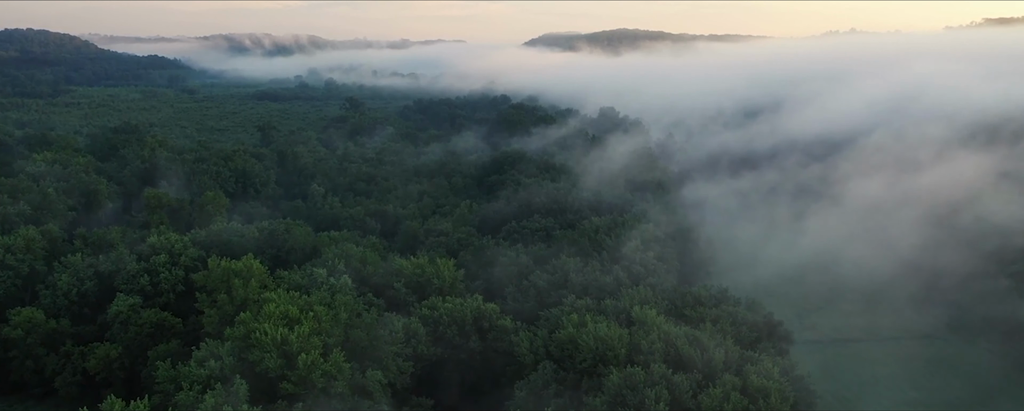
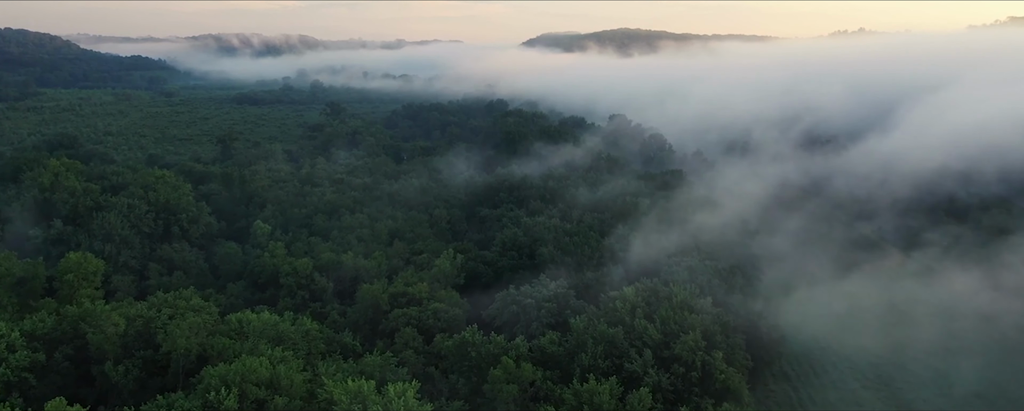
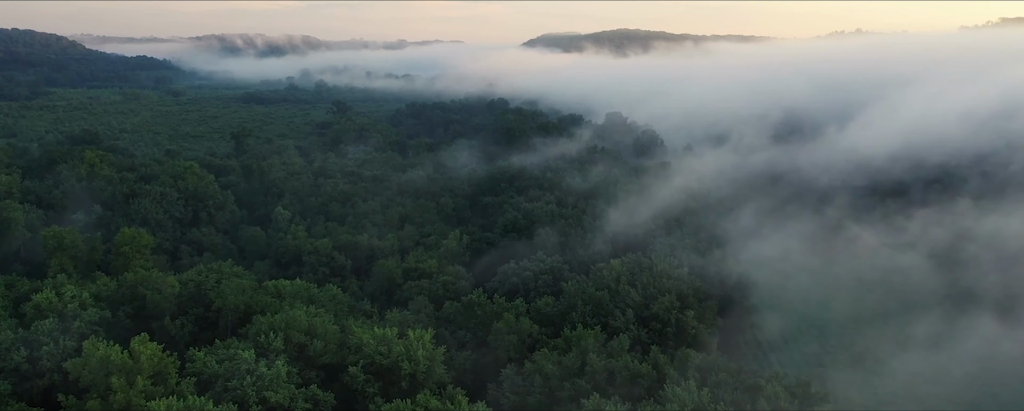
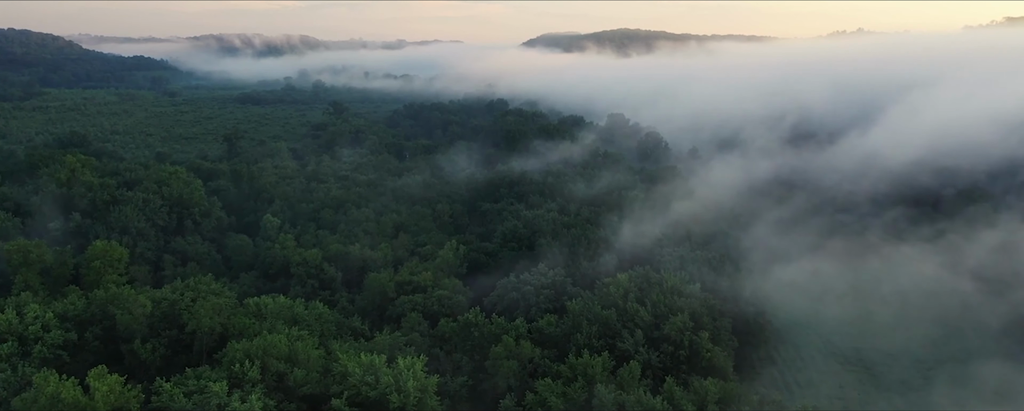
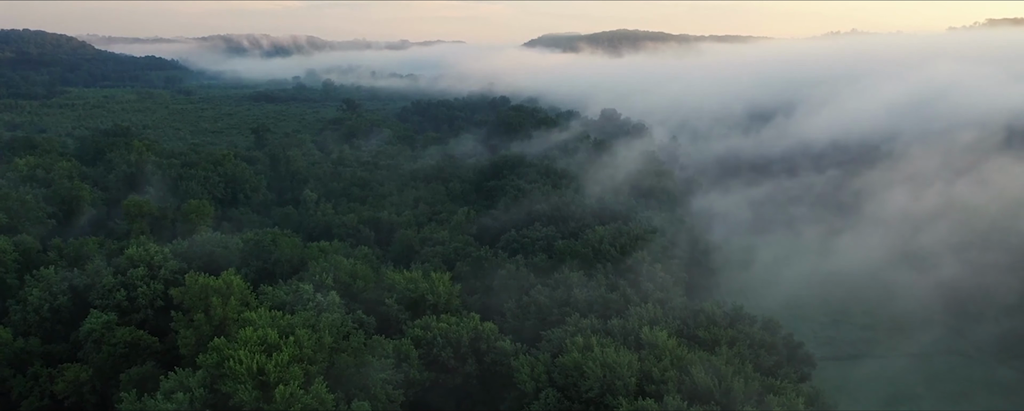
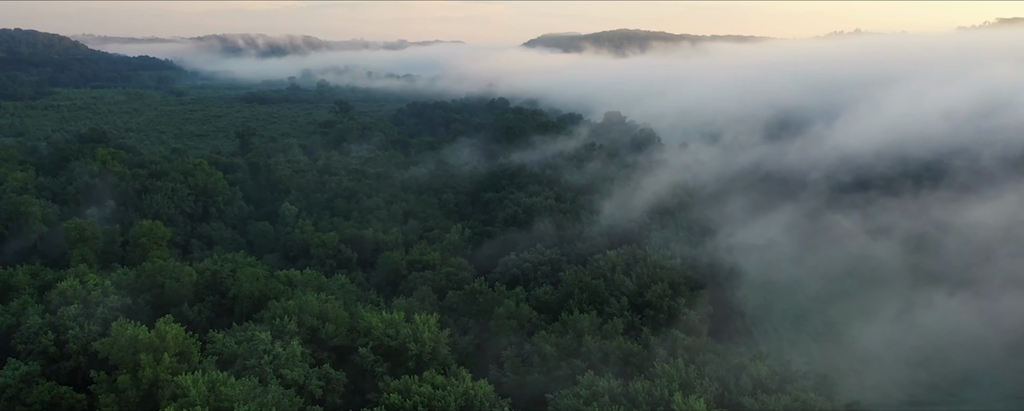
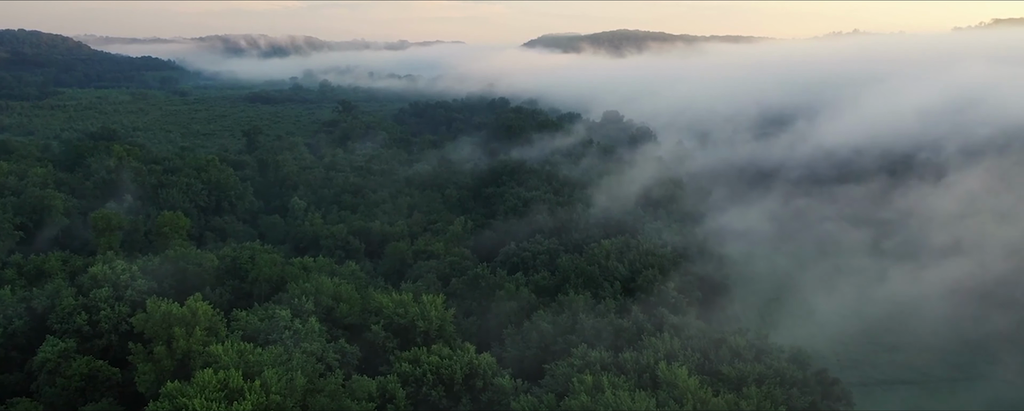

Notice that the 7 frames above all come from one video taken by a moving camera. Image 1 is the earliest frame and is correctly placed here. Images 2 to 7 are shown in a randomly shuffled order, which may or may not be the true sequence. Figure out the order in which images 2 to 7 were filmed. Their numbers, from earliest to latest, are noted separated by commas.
5, 7, 6, 3, 4, 2
